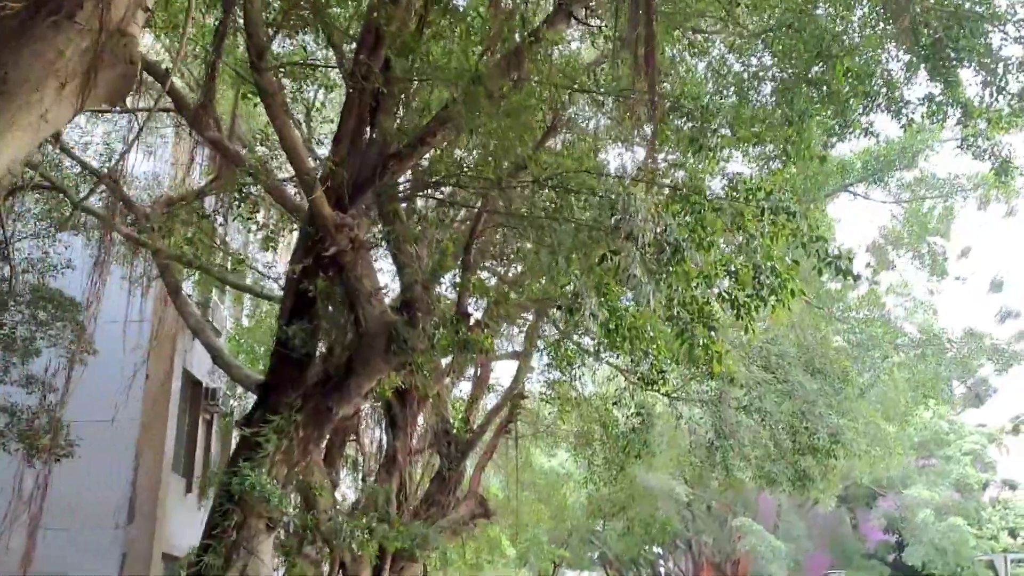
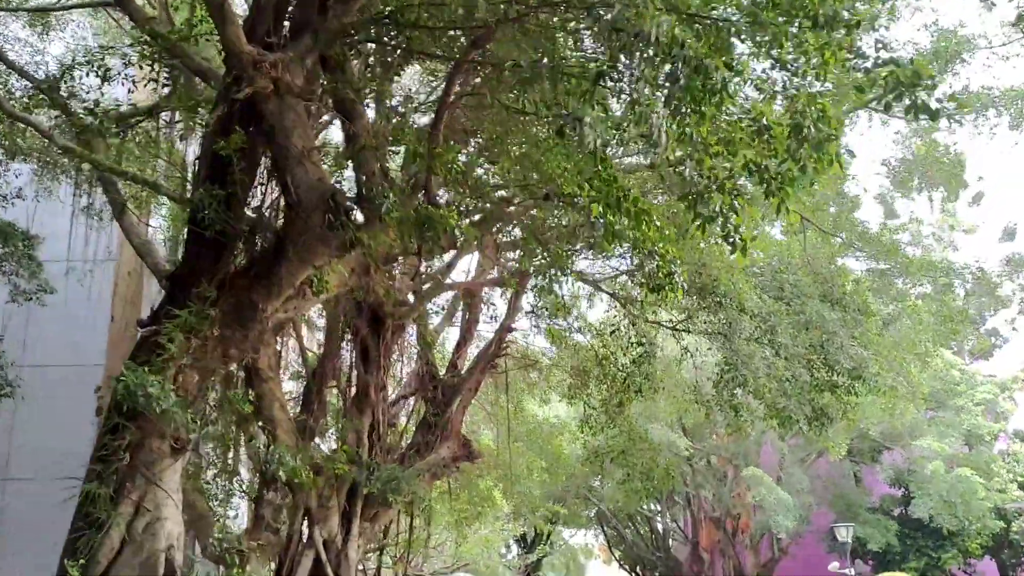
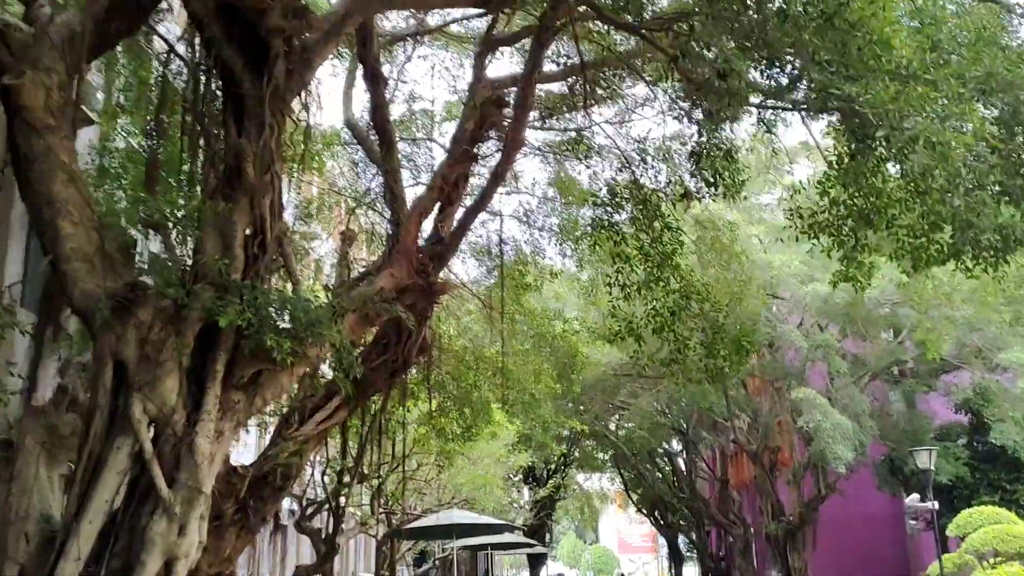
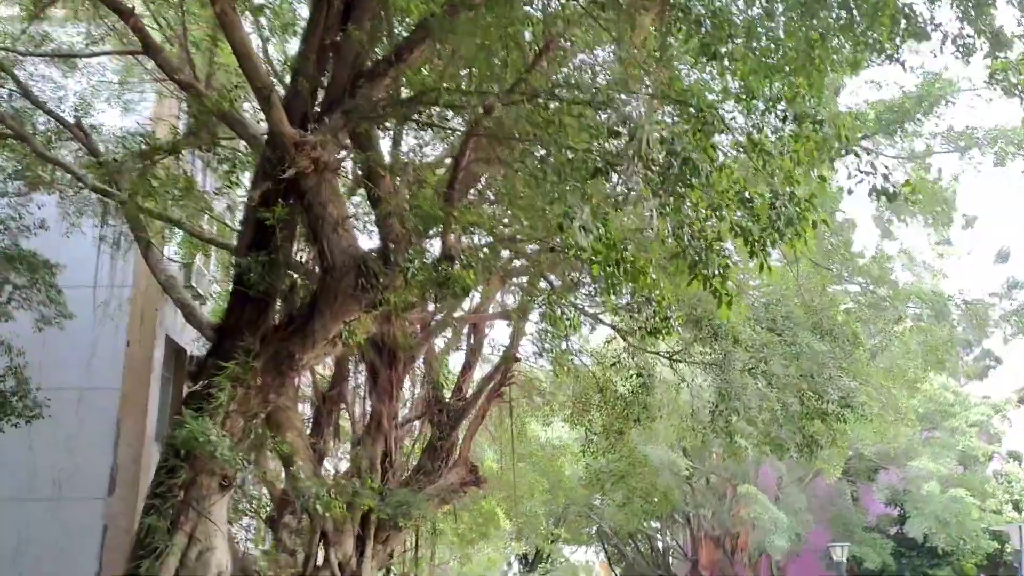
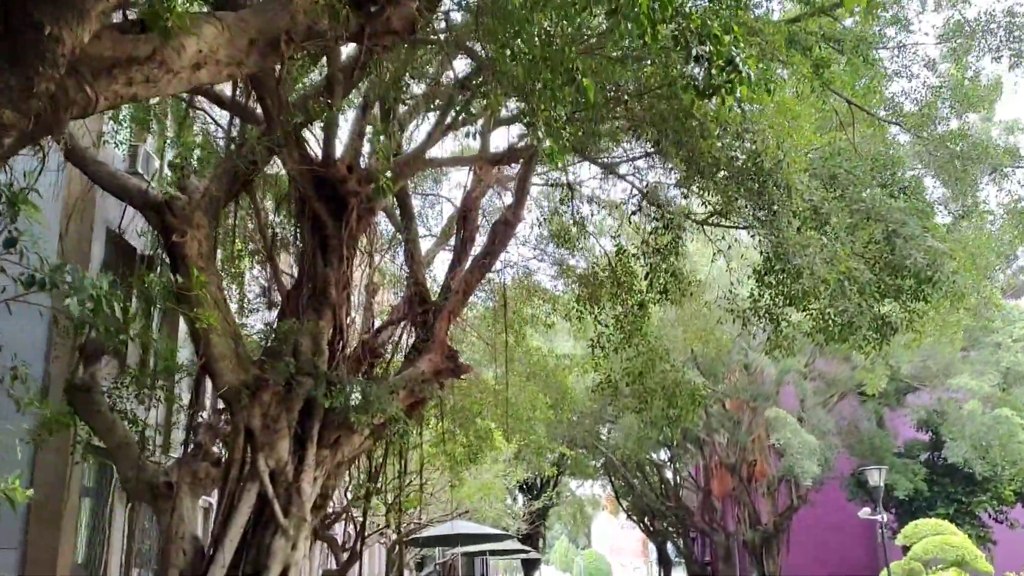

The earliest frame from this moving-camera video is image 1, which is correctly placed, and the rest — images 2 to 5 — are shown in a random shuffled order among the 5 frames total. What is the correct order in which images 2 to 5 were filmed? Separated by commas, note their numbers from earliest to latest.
4, 2, 5, 3
